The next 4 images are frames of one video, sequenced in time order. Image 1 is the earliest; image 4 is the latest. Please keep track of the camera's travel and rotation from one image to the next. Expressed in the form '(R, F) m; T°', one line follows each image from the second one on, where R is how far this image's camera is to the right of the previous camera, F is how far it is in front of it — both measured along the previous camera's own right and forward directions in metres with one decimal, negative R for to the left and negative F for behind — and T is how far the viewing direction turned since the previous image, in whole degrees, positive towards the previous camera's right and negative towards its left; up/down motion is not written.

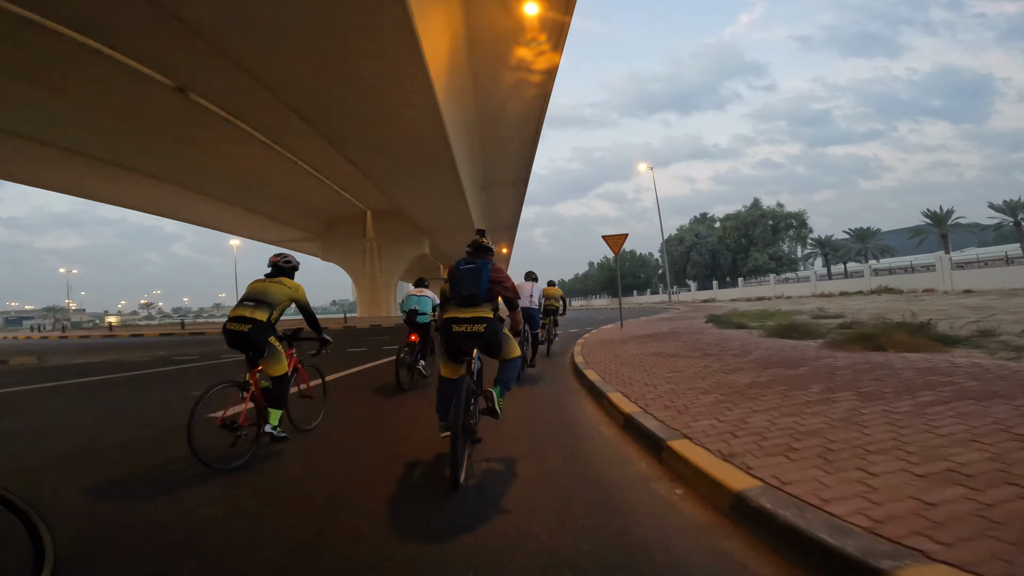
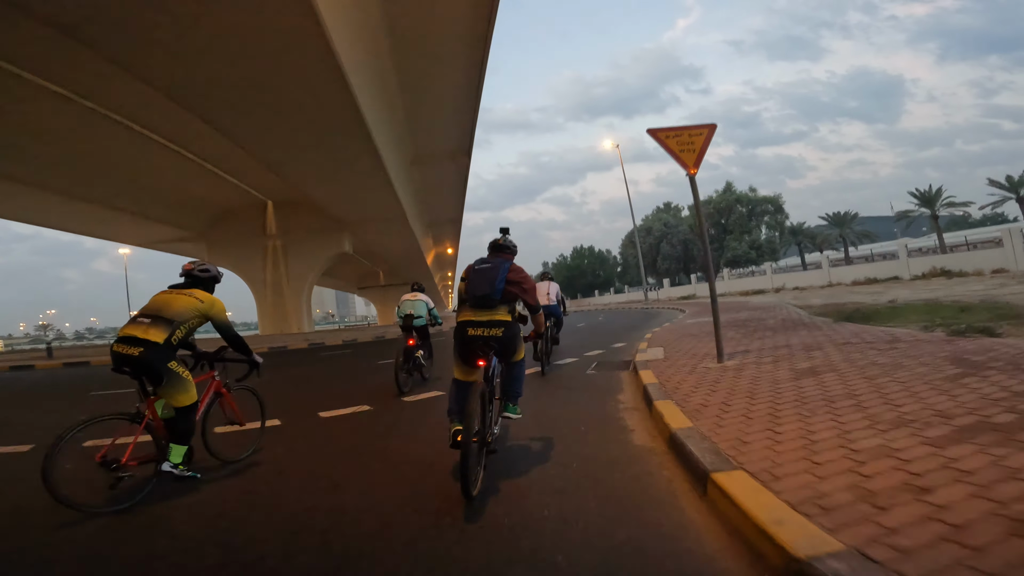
(+0.1, +1.9) m; +5°
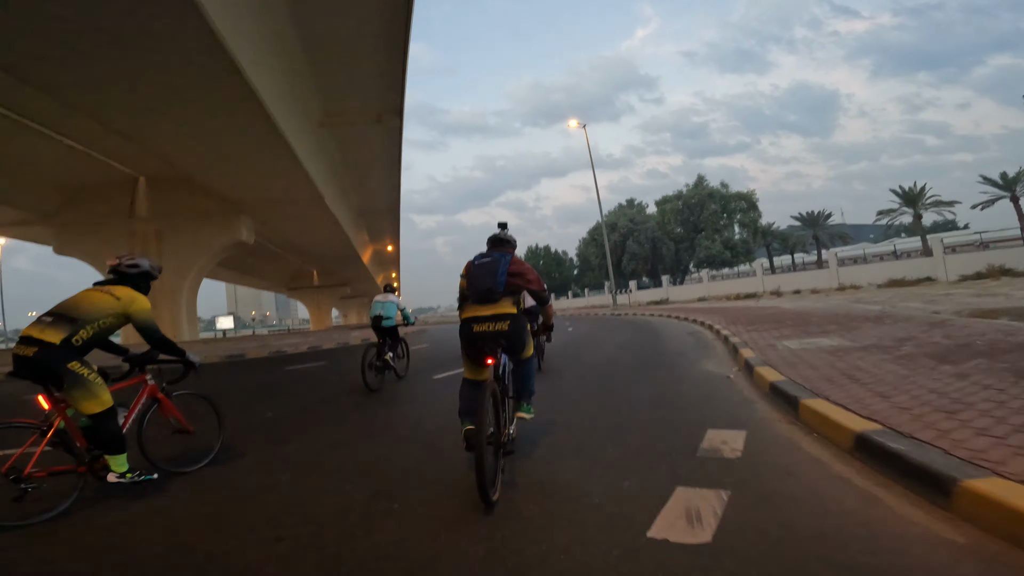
(+0.1, +1.4) m; +5°
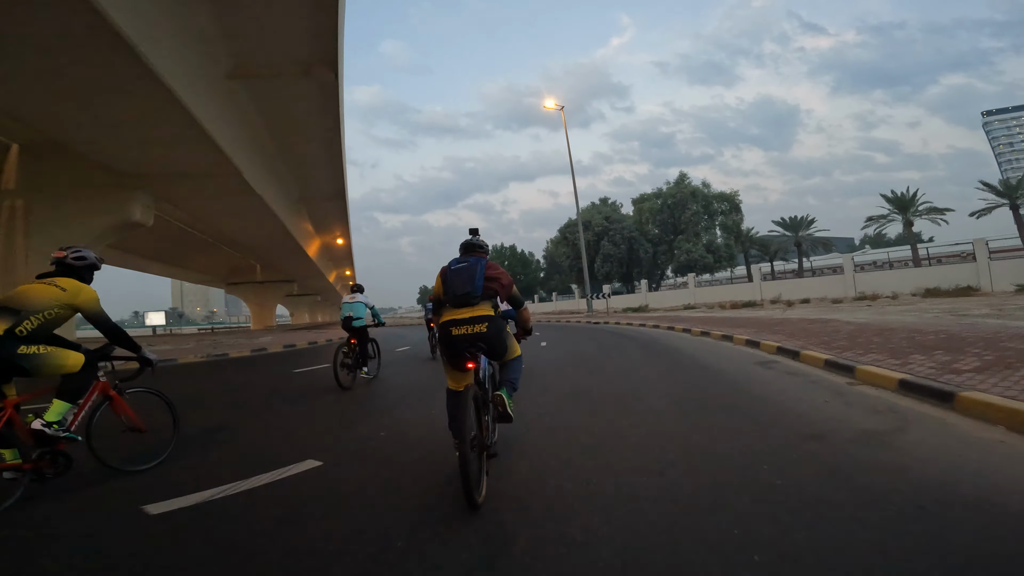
(0.0, +1.0) m; +4°
